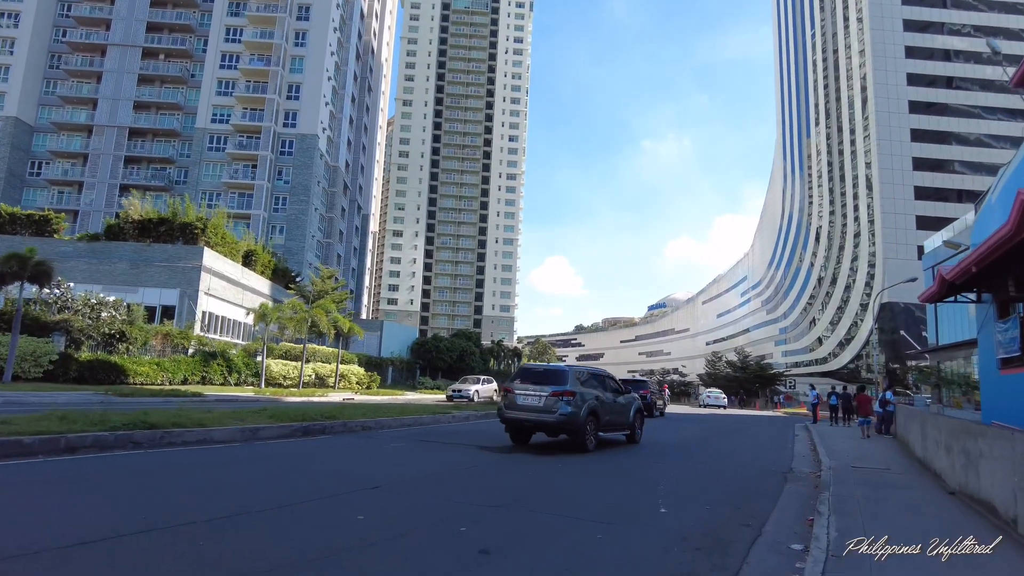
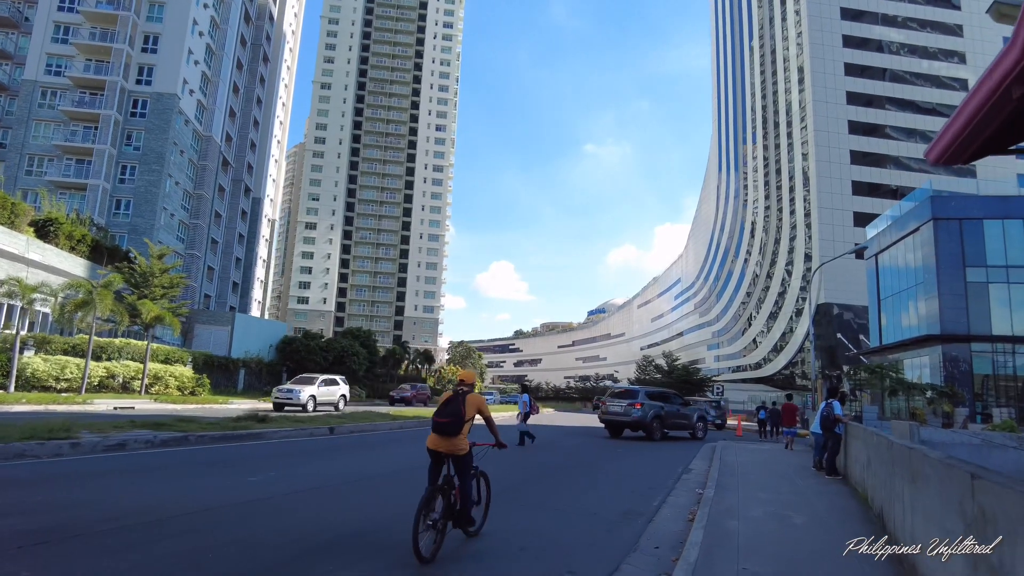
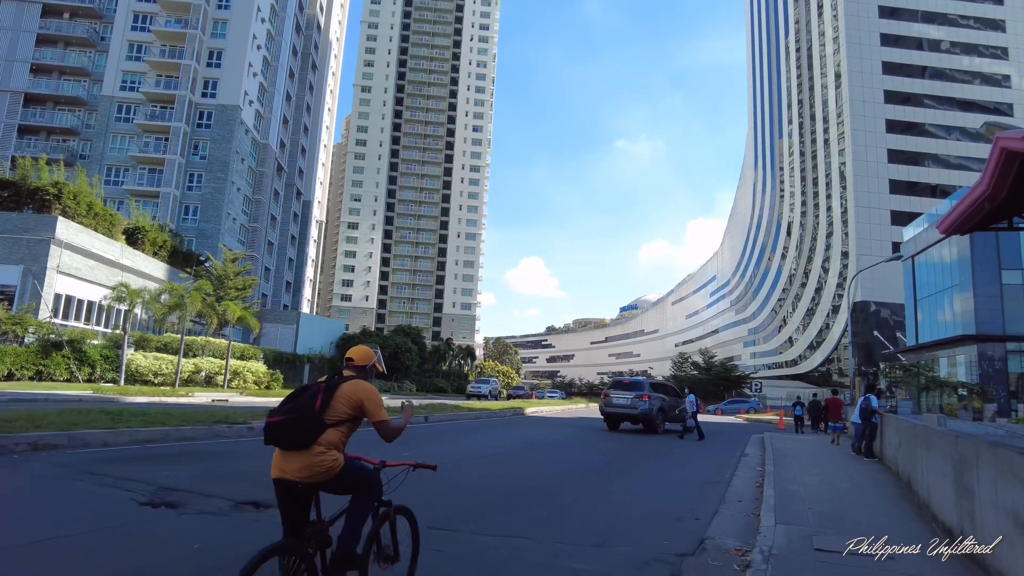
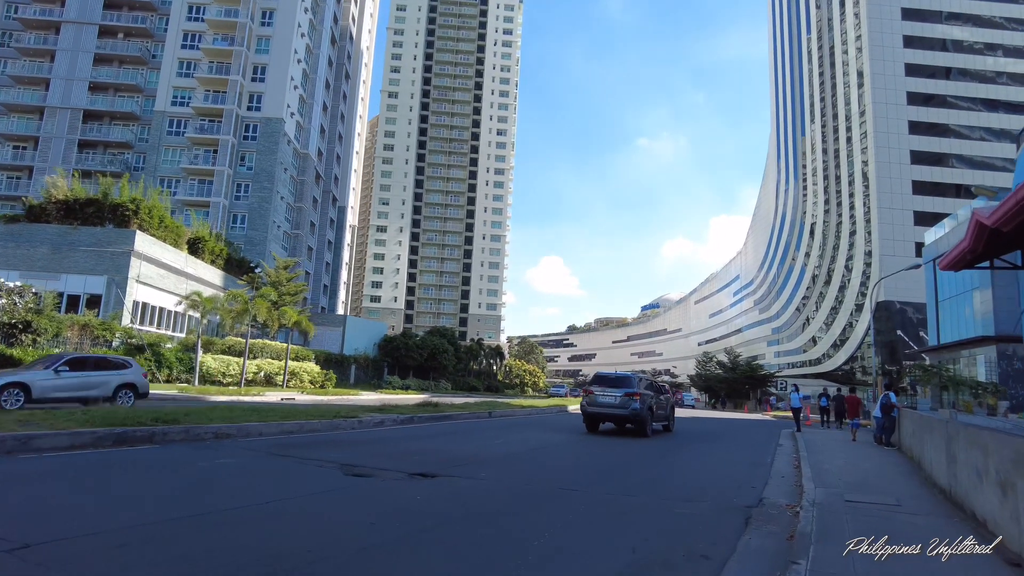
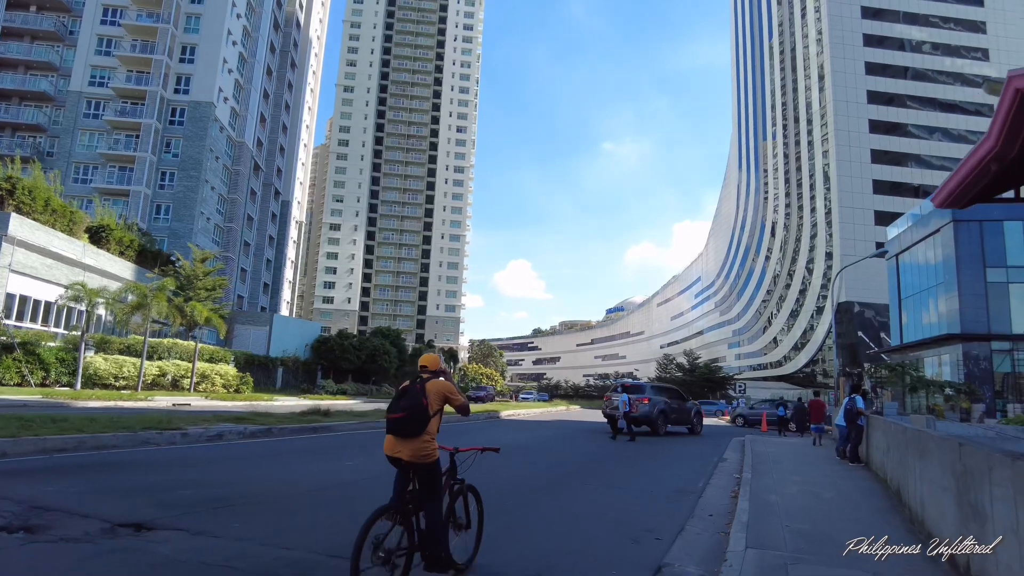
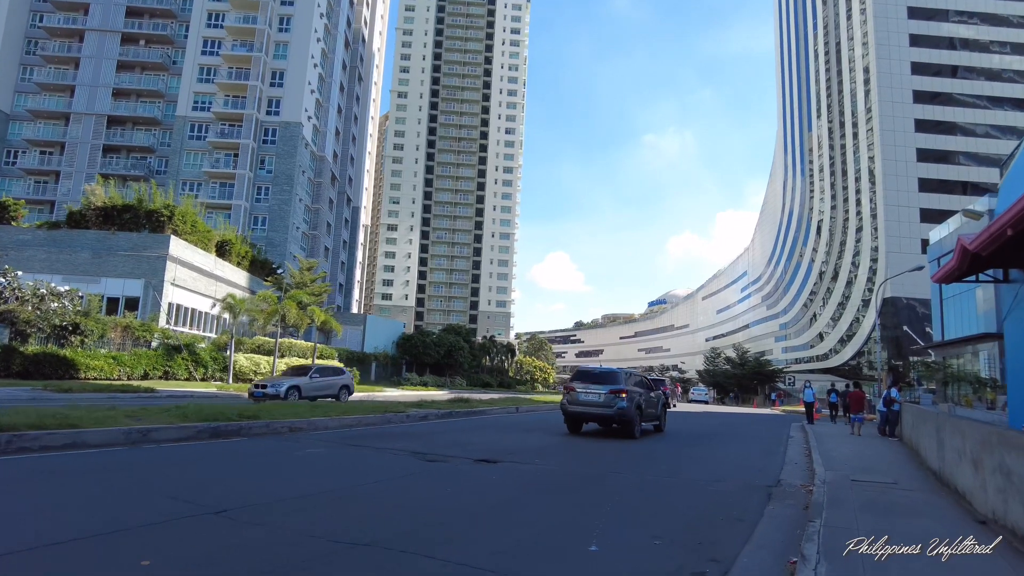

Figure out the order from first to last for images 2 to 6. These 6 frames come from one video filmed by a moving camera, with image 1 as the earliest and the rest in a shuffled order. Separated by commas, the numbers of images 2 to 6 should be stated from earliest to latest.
6, 4, 3, 5, 2
